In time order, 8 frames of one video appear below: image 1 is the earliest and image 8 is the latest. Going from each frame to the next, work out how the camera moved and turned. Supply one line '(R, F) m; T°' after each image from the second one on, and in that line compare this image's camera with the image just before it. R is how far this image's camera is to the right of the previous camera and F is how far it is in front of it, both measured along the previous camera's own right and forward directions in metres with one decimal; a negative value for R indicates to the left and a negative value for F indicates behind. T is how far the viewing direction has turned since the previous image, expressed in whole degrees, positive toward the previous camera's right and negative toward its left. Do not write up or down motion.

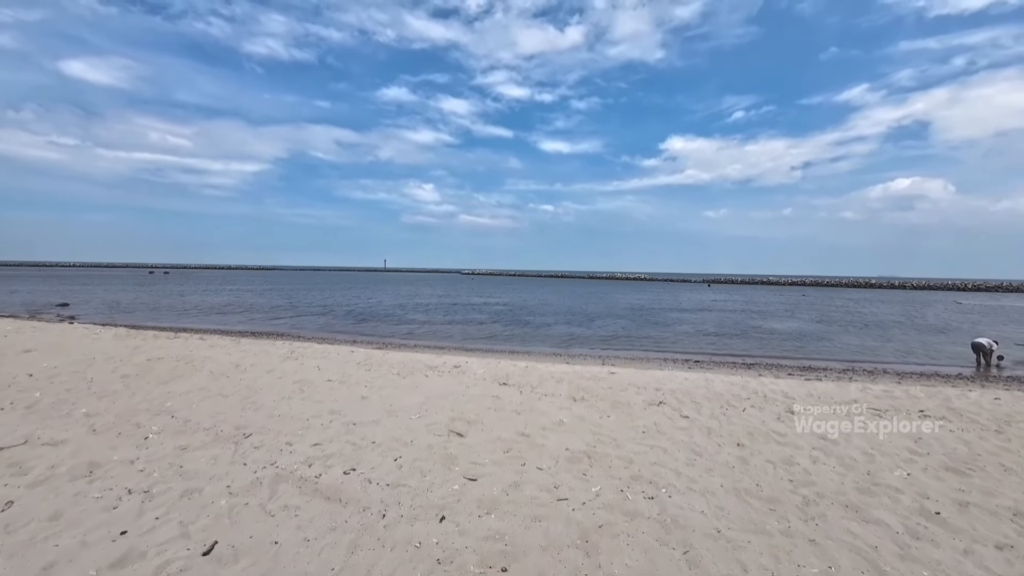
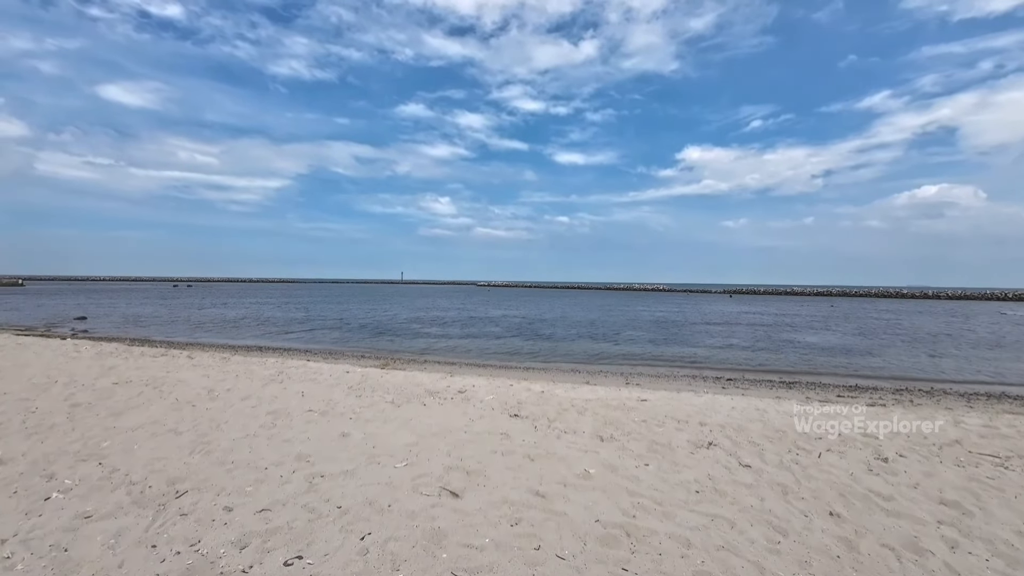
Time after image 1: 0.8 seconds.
(+0.1, +1.3) m; -2°
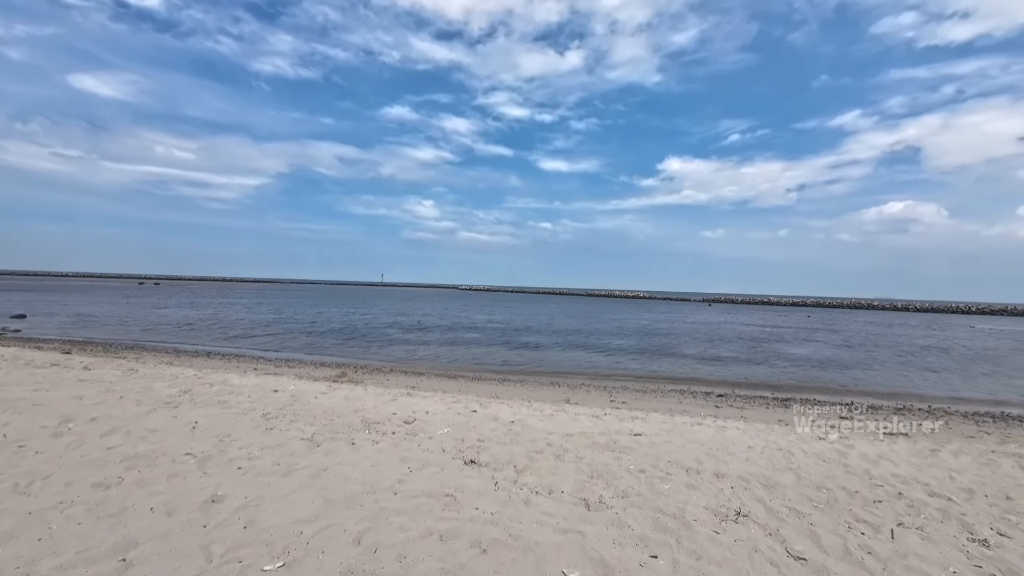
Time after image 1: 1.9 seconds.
(+0.3, +1.7) m; +2°
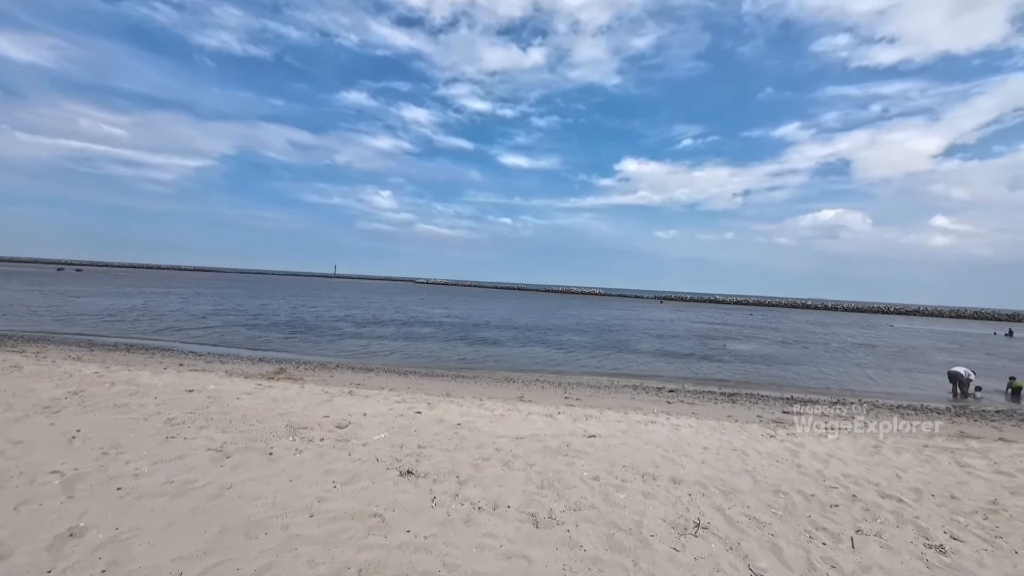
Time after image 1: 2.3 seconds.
(+0.1, +0.5) m; +6°
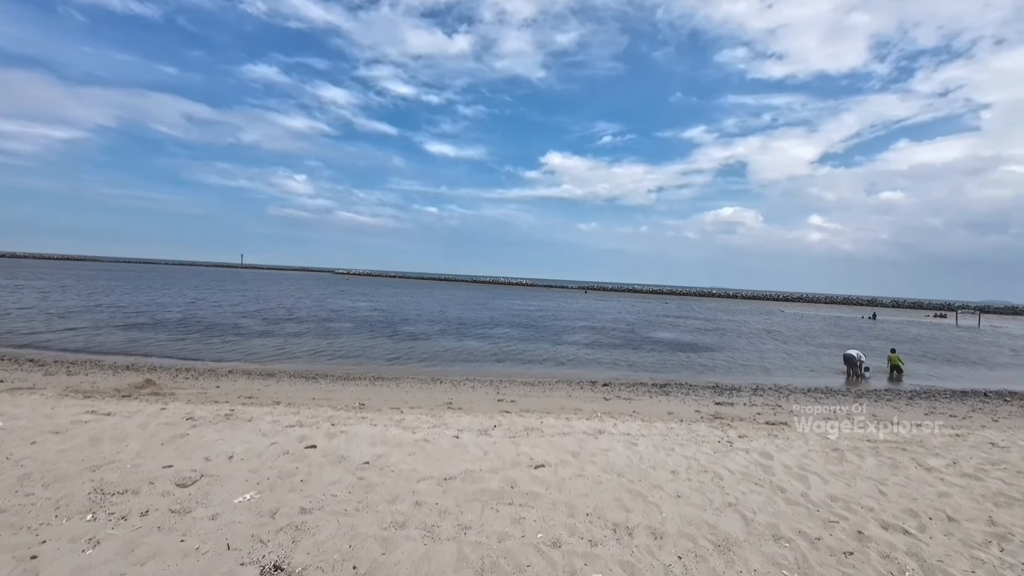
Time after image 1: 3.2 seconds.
(0.0, +1.4) m; +10°
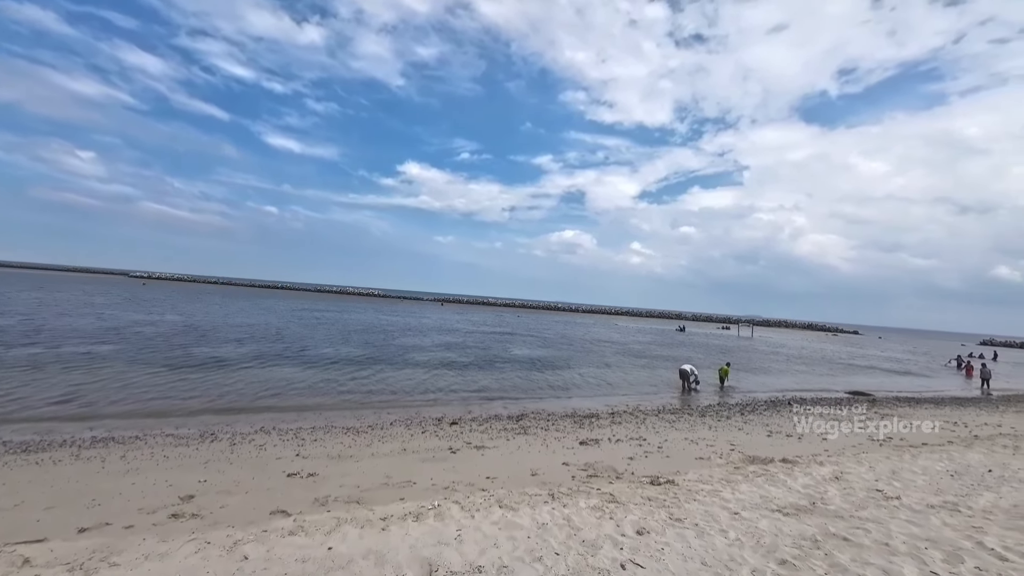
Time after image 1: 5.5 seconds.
(+0.9, +3.3) m; +19°
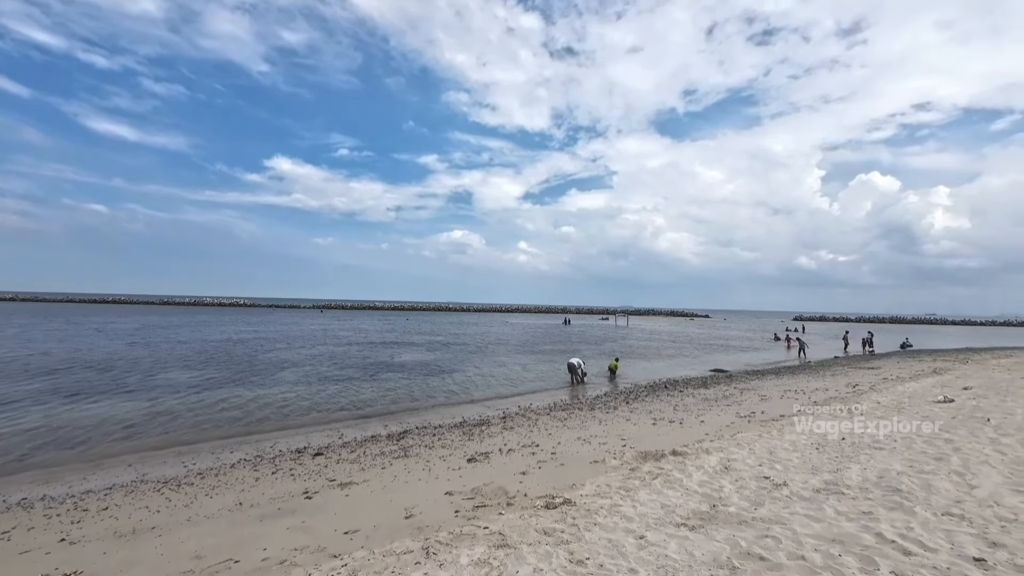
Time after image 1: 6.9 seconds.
(+0.5, +1.4) m; +15°
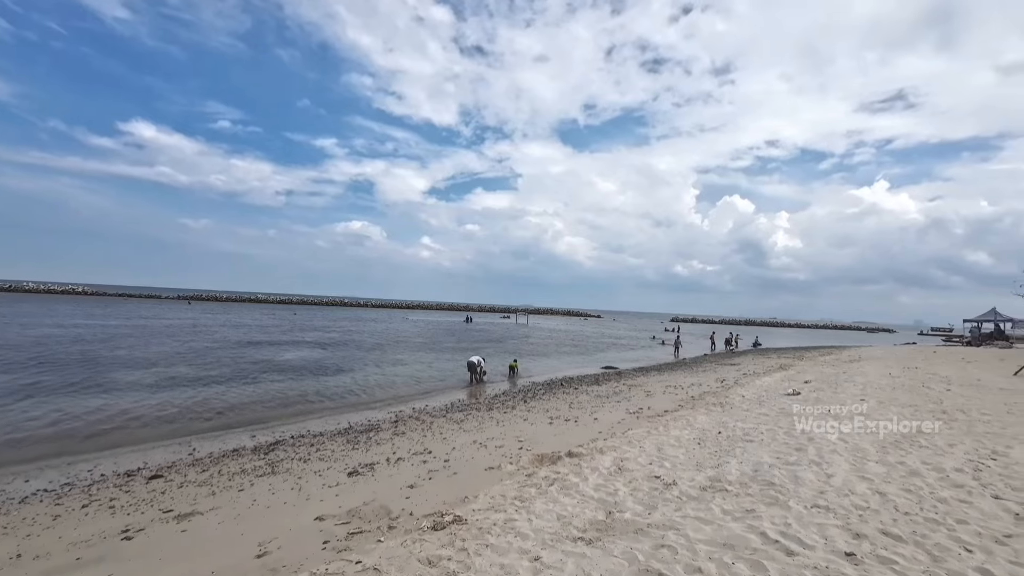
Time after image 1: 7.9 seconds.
(+0.2, +0.7) m; +13°
